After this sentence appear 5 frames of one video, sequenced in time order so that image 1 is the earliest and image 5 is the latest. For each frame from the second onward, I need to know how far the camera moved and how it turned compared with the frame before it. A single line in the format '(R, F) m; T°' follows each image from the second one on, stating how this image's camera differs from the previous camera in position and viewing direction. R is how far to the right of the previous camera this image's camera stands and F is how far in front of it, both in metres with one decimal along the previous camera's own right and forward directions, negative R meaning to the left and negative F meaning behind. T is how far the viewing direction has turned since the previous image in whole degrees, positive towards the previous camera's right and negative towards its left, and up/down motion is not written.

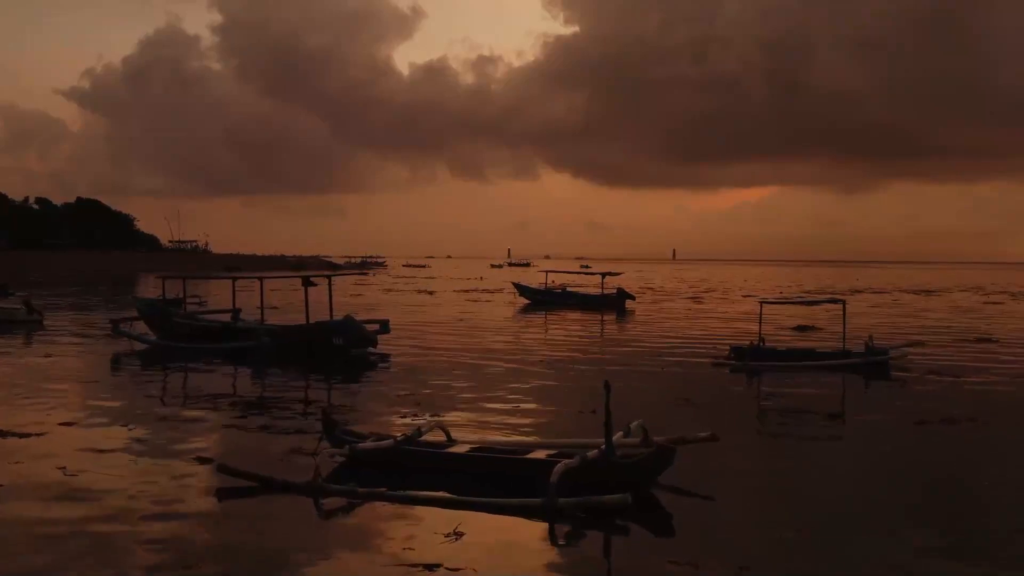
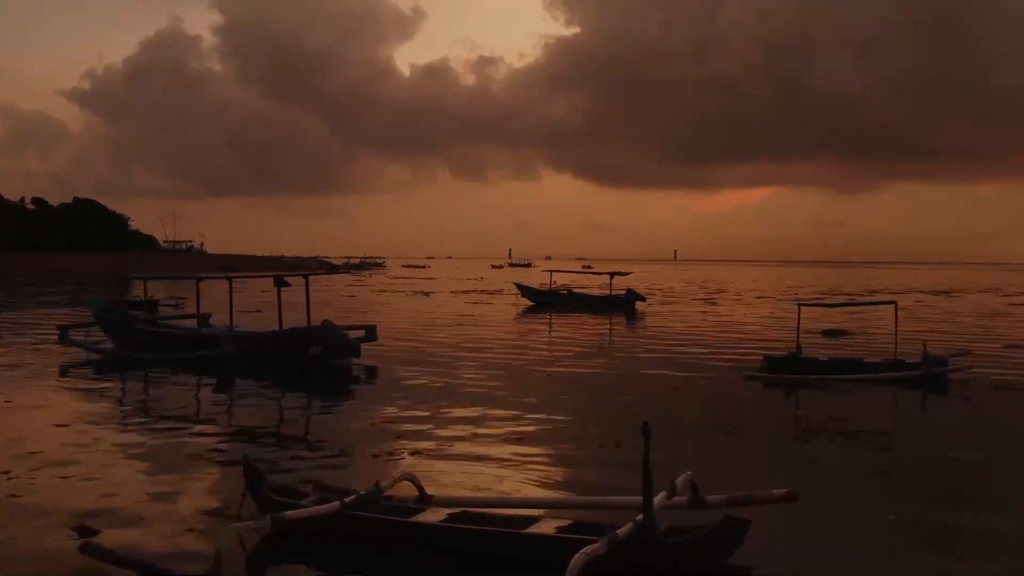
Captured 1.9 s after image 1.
(0.0, +2.5) m; 0°
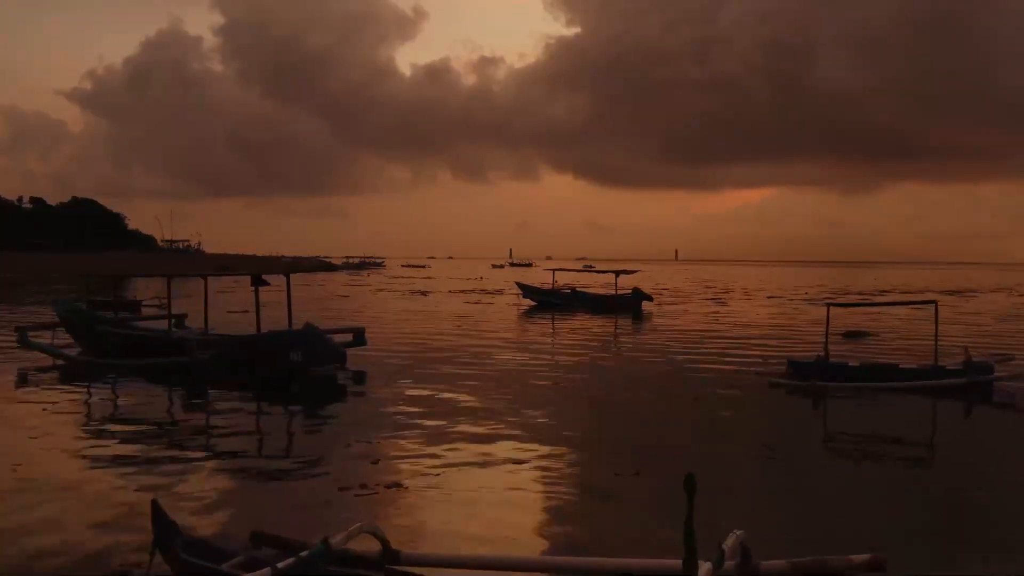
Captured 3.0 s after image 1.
(0.0, +1.5) m; 0°
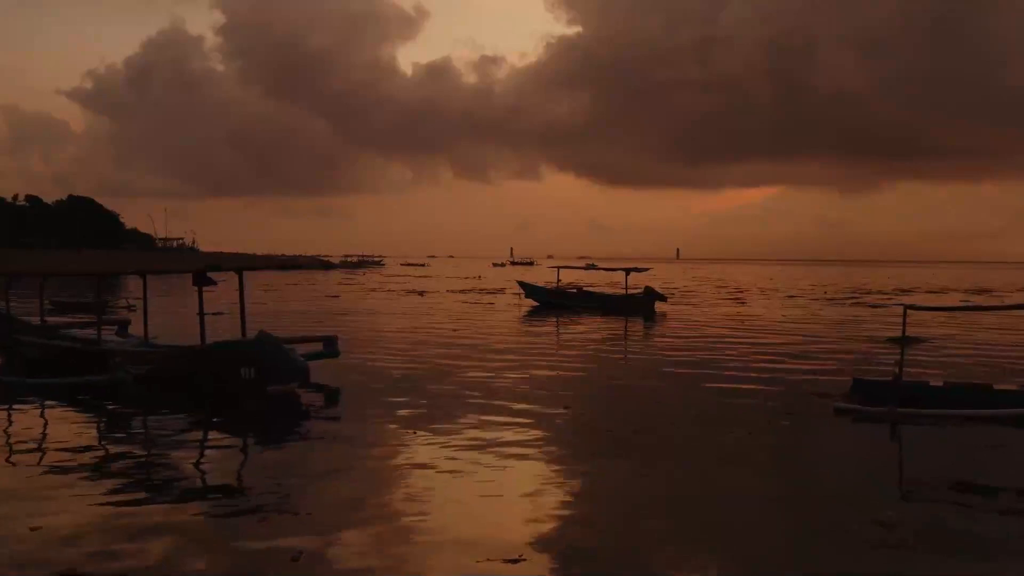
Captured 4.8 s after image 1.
(0.0, +2.9) m; 0°
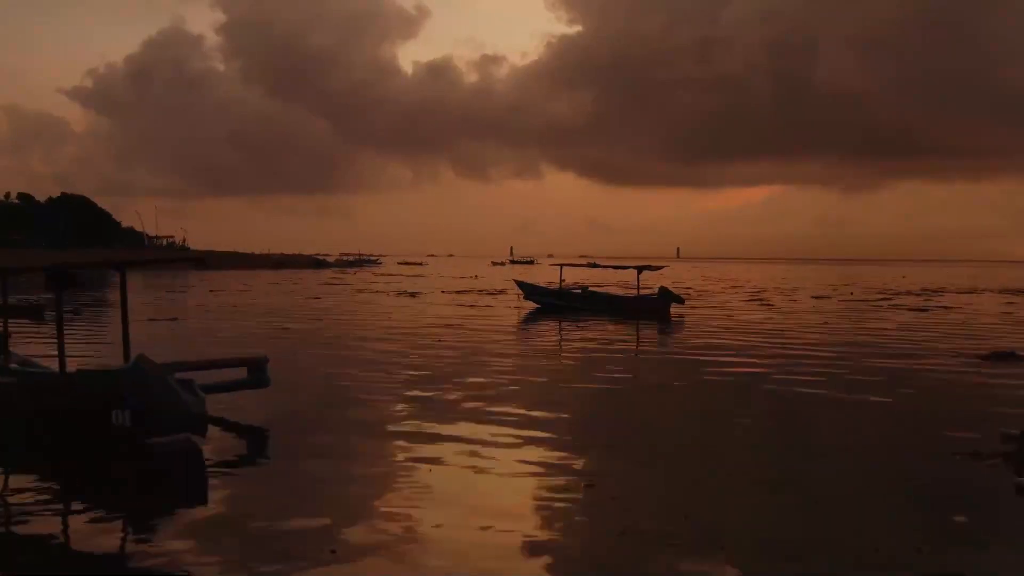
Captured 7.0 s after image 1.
(+0.1, +3.7) m; 0°
